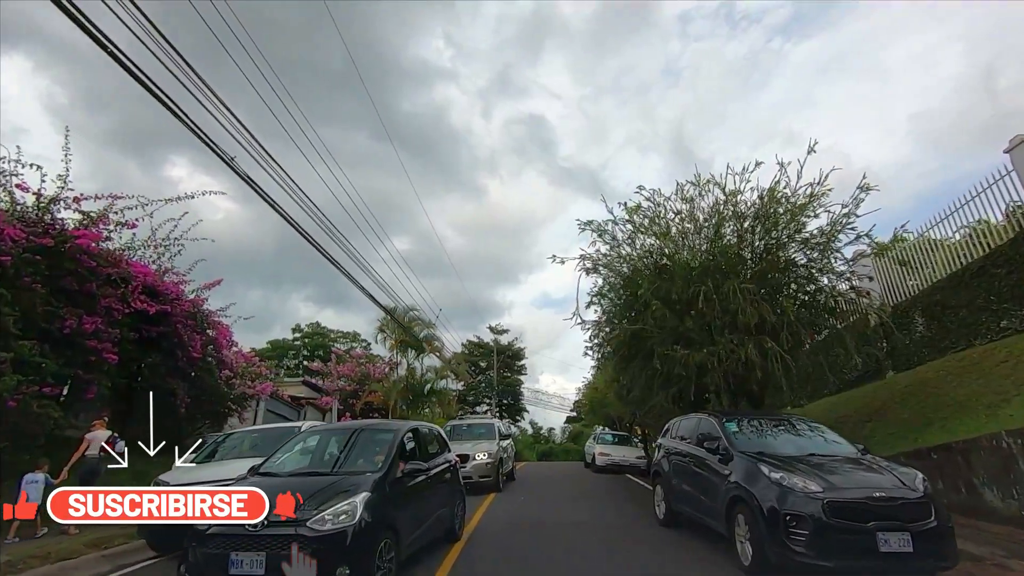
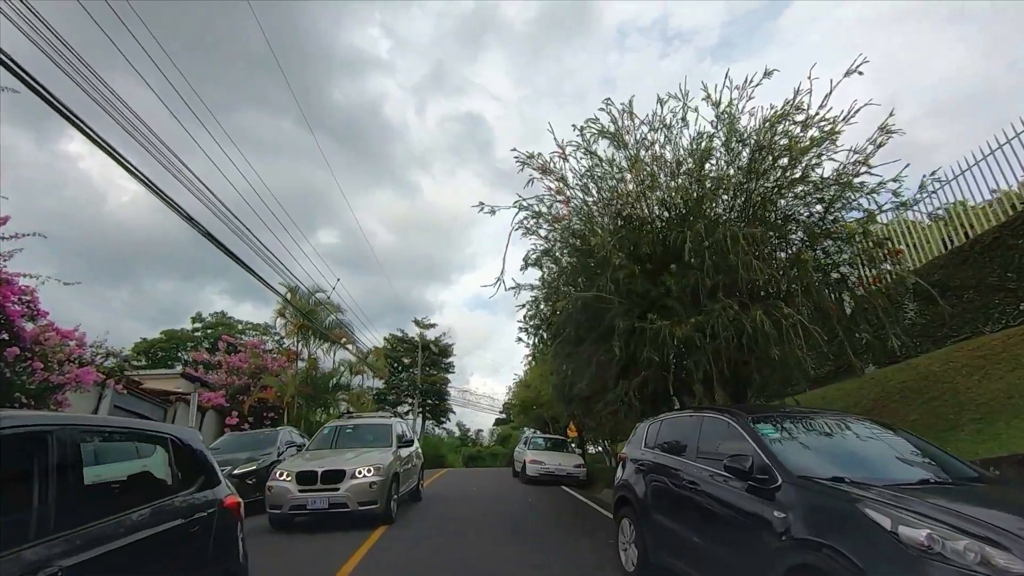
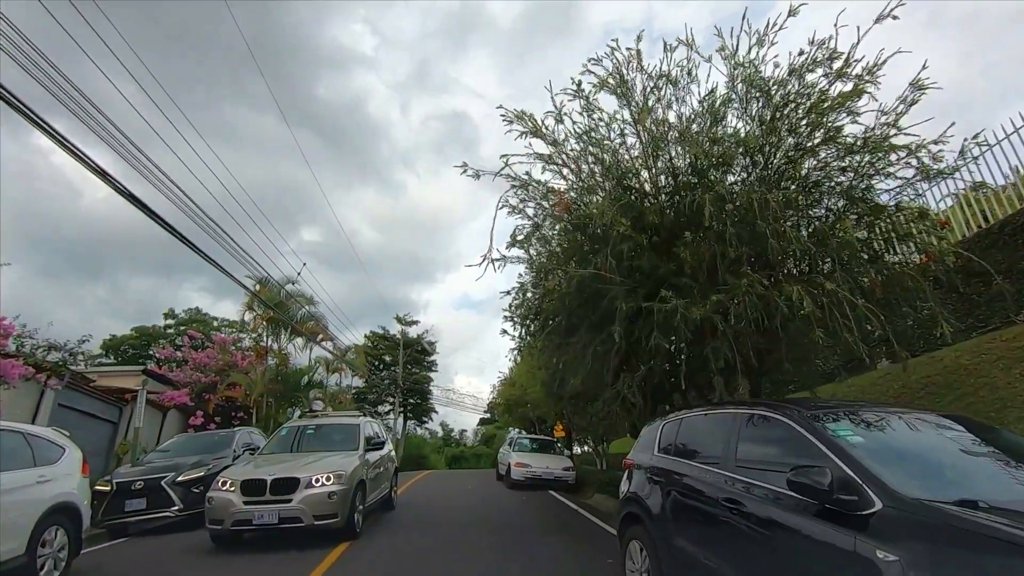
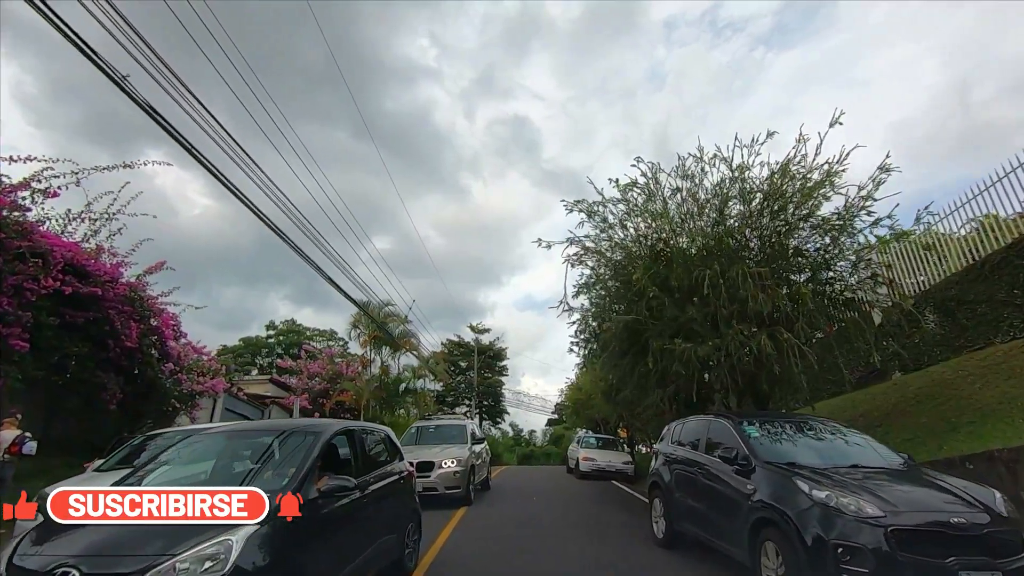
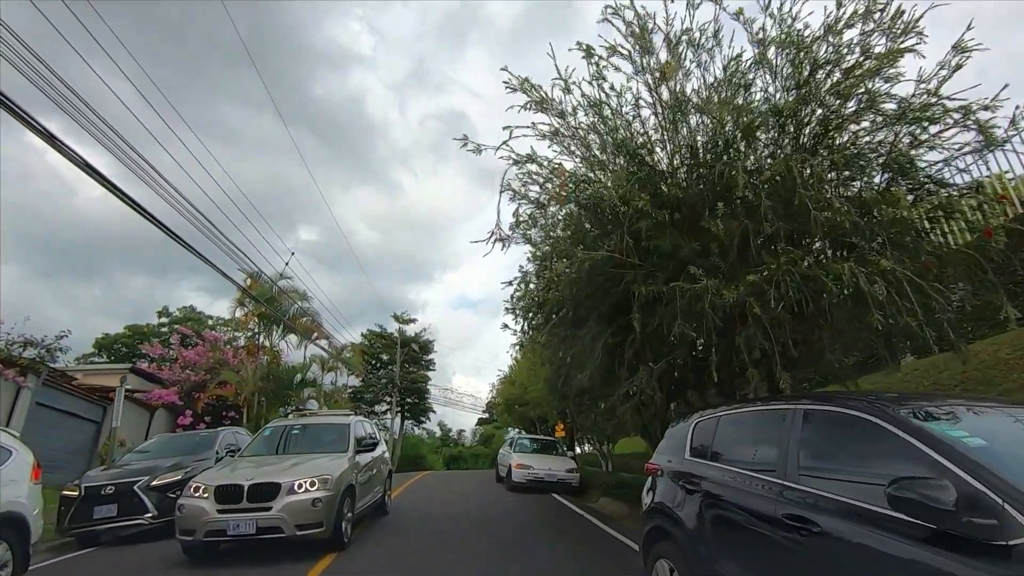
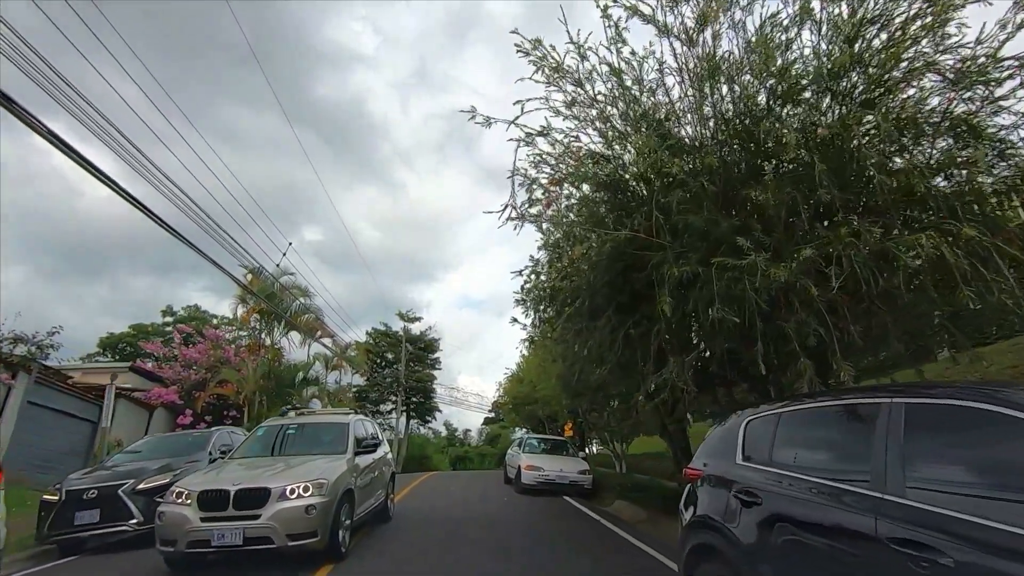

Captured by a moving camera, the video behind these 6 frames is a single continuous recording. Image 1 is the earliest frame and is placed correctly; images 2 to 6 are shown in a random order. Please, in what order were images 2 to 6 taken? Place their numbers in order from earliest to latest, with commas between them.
4, 2, 3, 5, 6
